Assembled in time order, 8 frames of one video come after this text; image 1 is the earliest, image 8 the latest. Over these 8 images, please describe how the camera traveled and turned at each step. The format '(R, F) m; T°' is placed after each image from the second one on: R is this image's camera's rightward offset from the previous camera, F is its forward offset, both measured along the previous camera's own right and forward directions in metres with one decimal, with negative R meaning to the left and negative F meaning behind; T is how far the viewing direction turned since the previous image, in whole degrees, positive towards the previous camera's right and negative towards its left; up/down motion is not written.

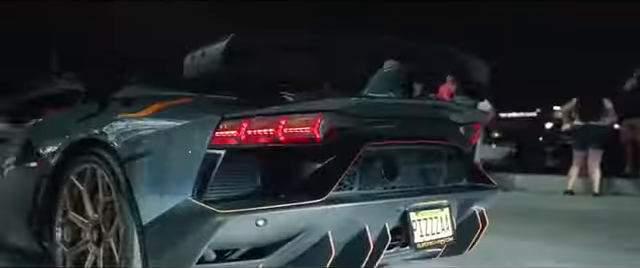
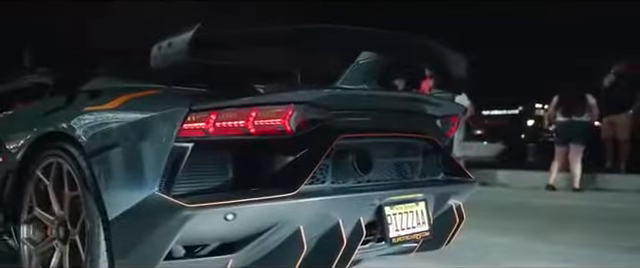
(+0.1, +0.1) m; +1°
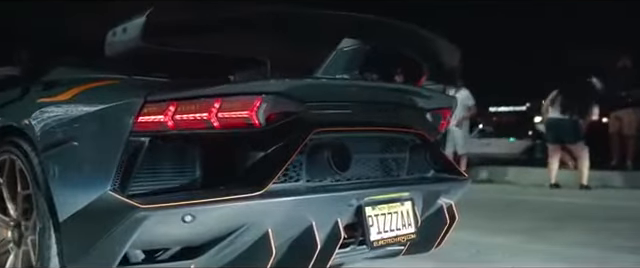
(+0.2, +0.4) m; -1°
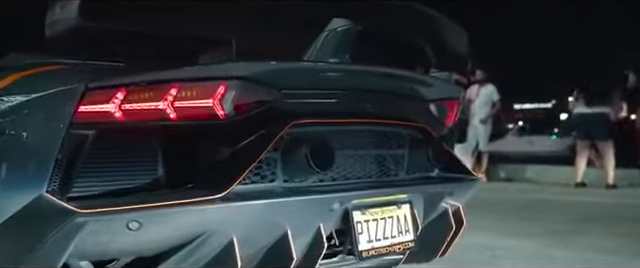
(+0.3, +0.6) m; -2°
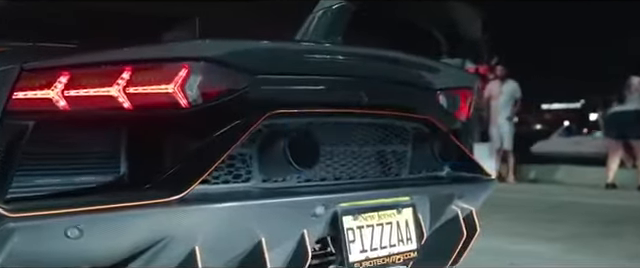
(+0.2, +0.6) m; -2°
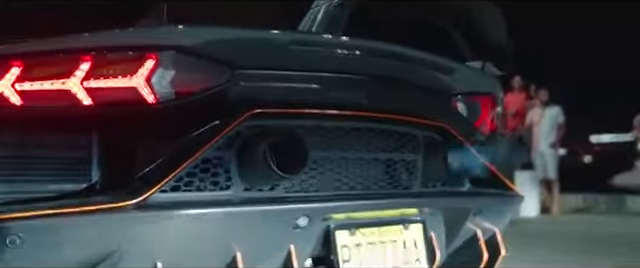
(+0.2, +0.4) m; -4°
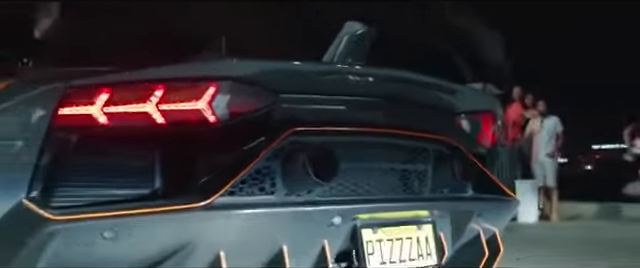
(-0.2, -0.6) m; 0°
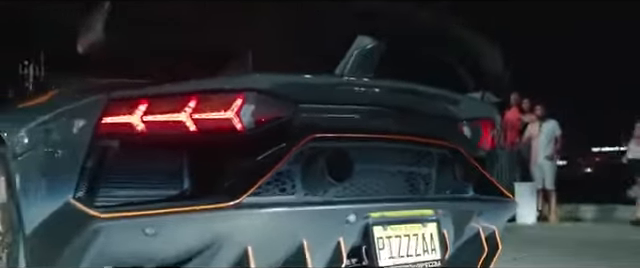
(-0.1, -0.4) m; 0°
